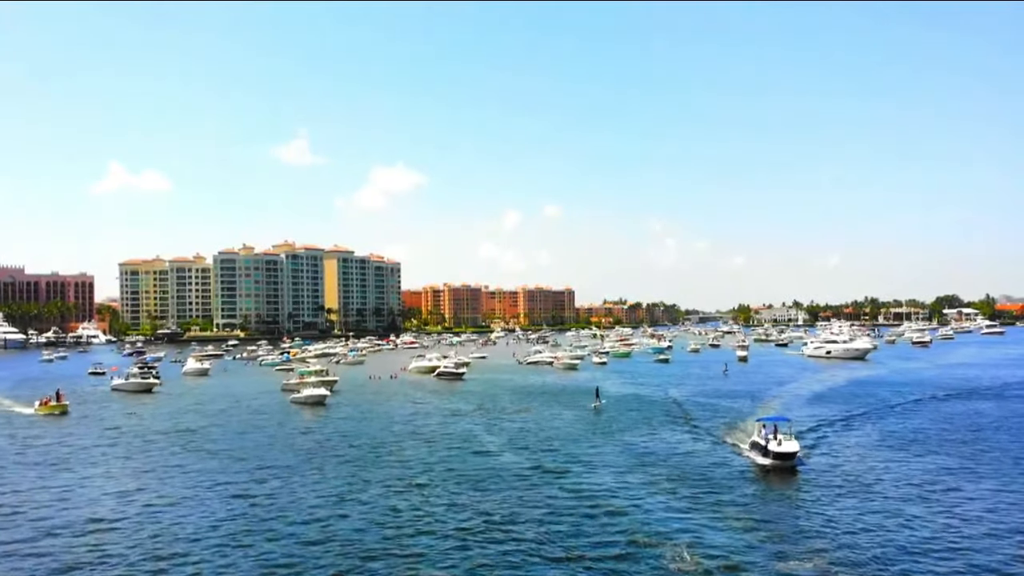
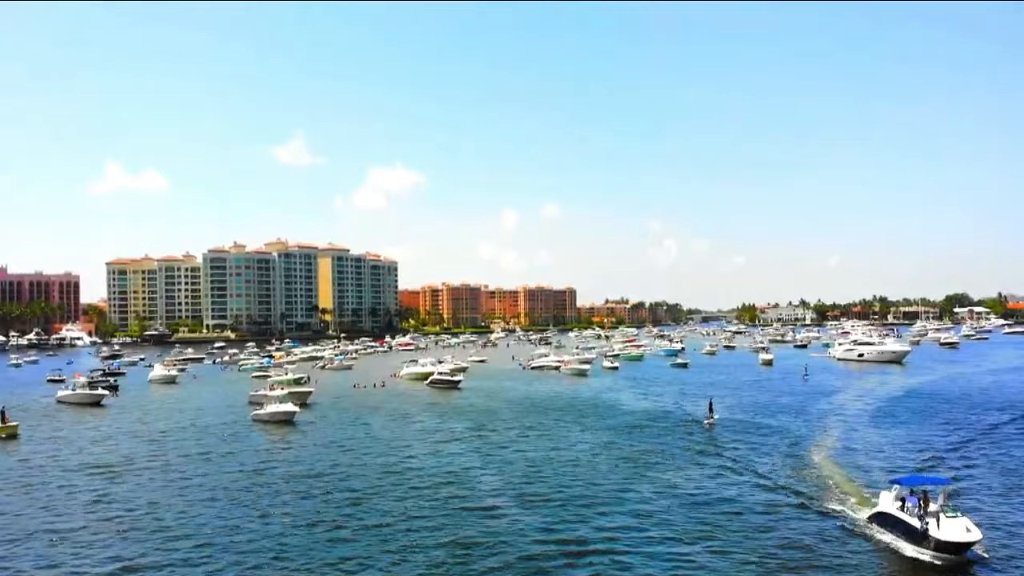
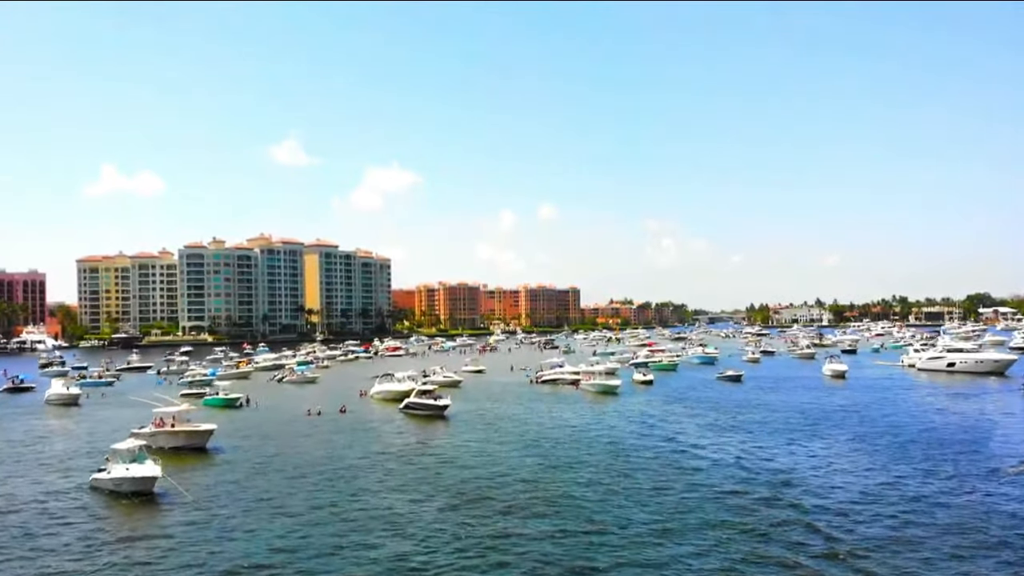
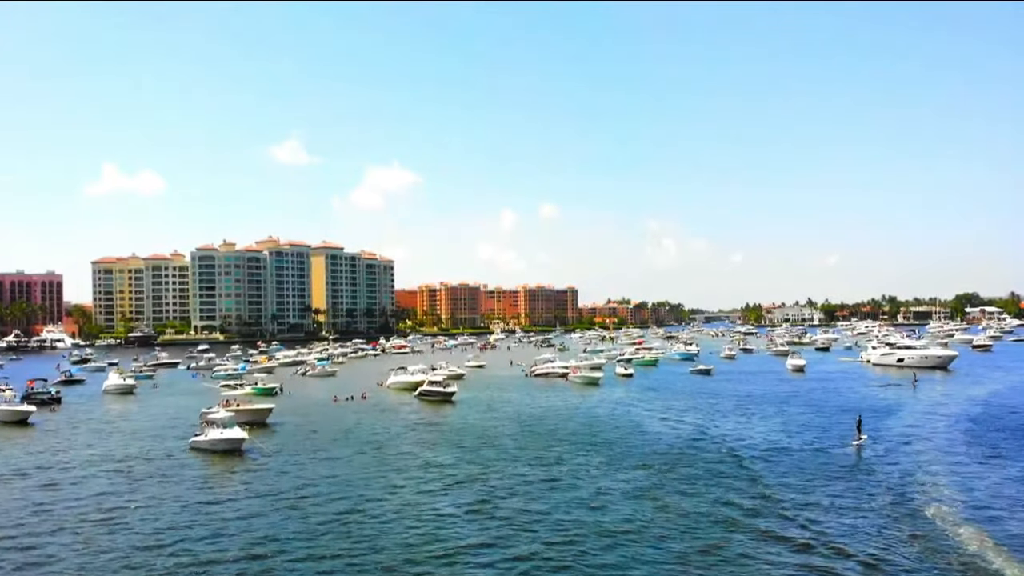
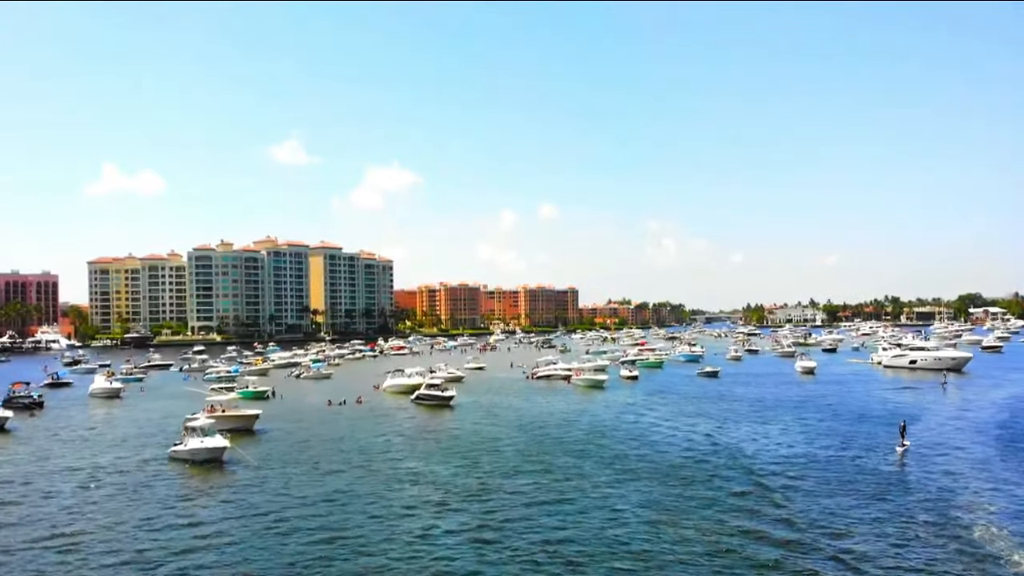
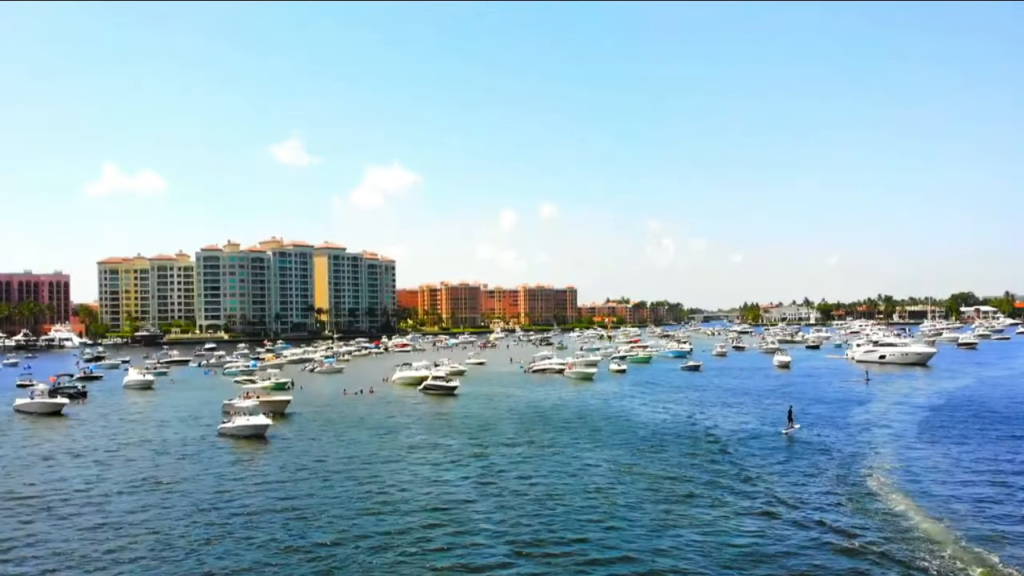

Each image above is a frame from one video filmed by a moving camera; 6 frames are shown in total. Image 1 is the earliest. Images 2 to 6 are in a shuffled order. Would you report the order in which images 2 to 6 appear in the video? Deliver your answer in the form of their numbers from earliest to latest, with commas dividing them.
2, 6, 4, 5, 3
